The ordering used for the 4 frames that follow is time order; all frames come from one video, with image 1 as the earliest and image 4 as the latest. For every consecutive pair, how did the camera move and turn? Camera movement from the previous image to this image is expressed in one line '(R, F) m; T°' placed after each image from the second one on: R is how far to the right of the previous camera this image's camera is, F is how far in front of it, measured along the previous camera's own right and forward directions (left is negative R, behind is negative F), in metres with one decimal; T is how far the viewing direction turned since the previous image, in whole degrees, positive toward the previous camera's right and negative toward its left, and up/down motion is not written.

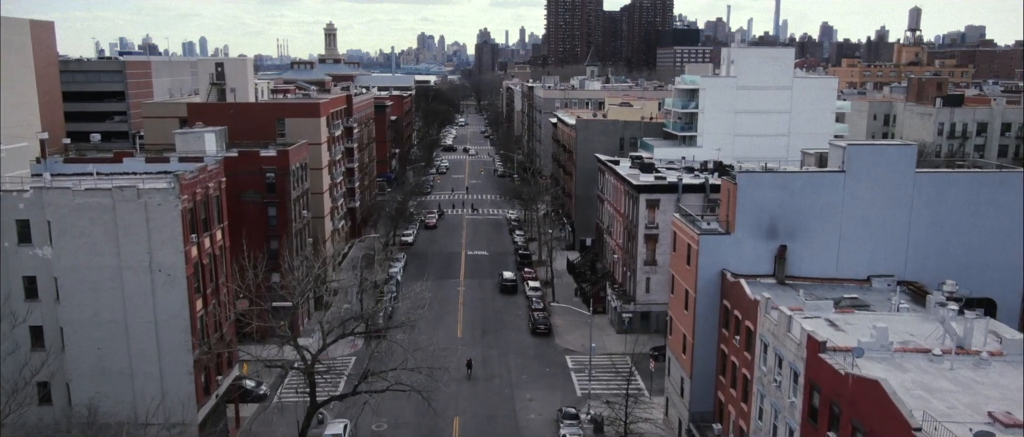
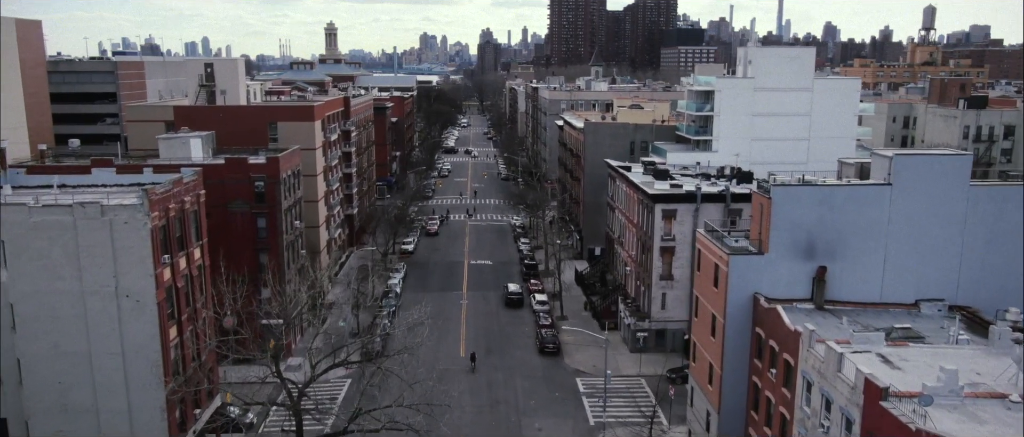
(-0.2, +3.3) m; 0°
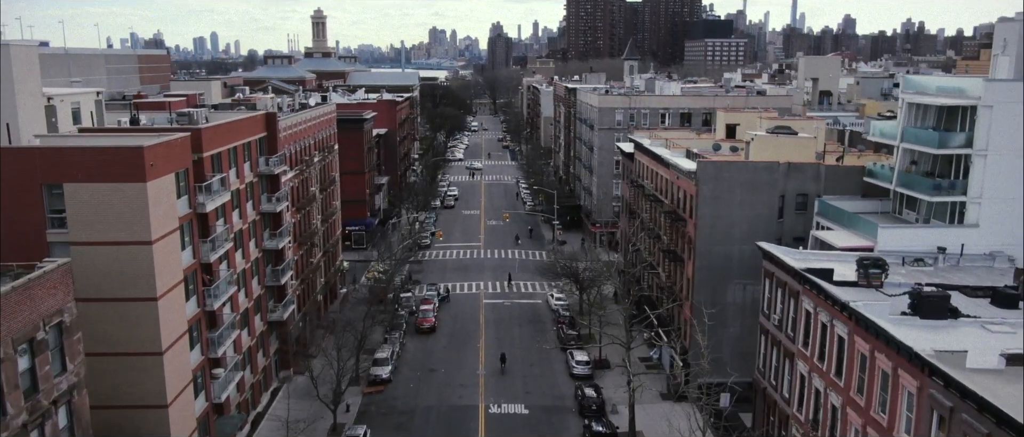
(-2.1, +30.3) m; -1°
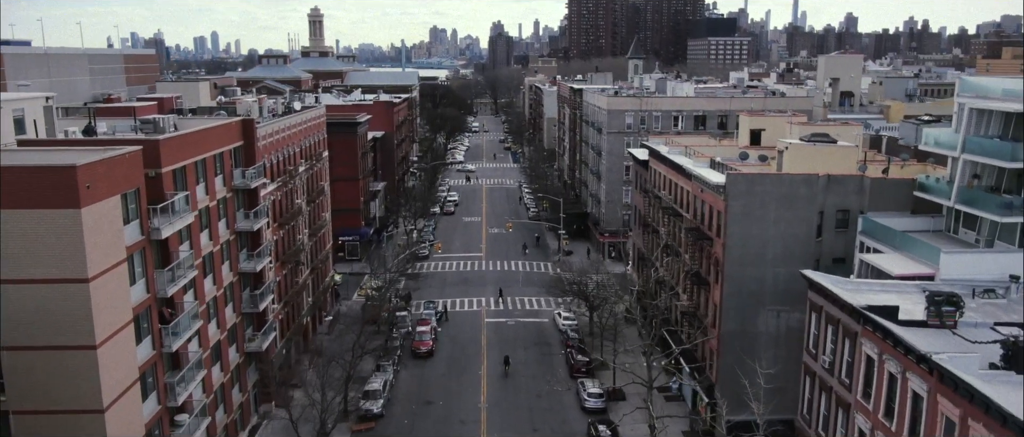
(-0.2, +4.1) m; 0°
